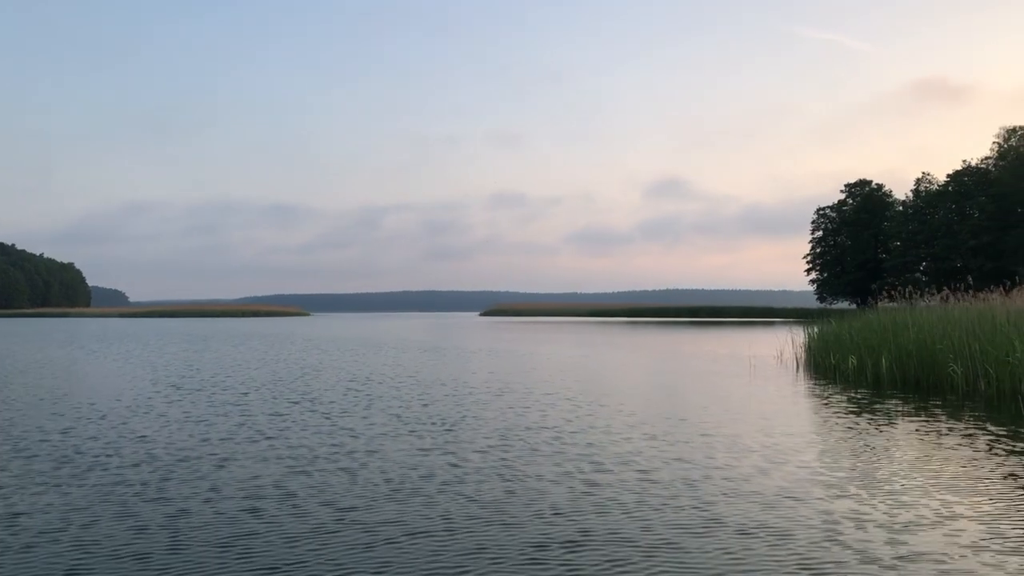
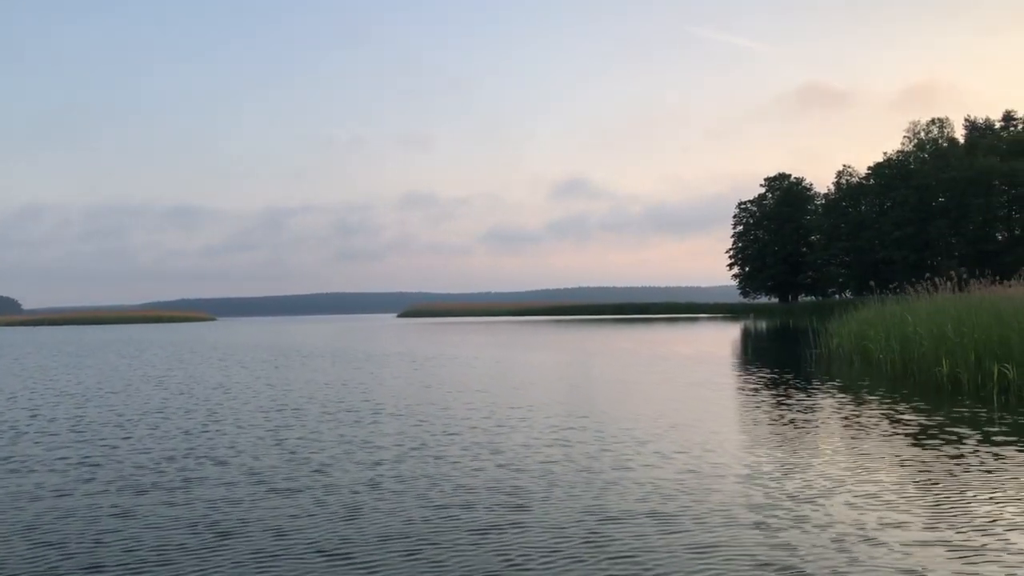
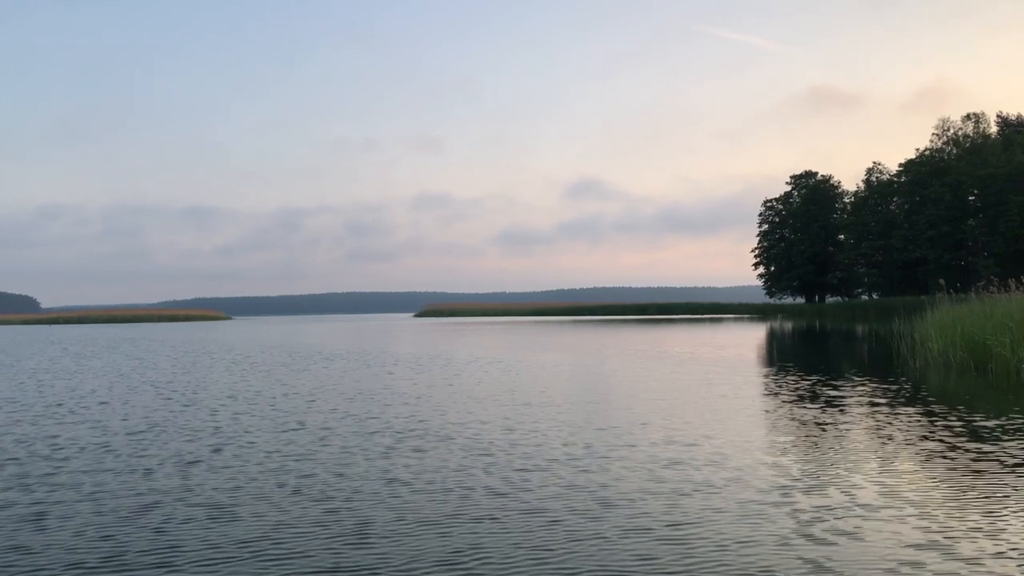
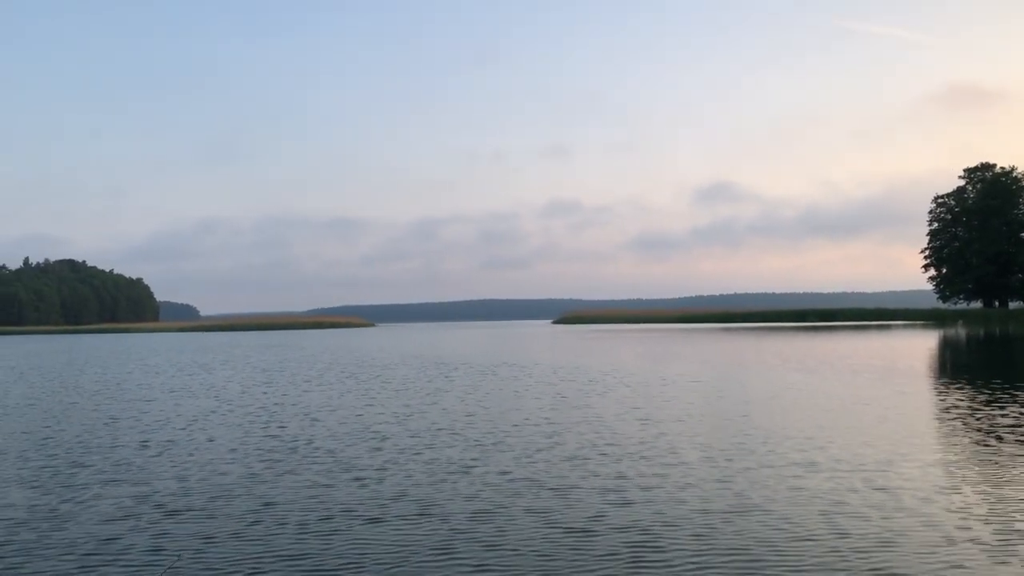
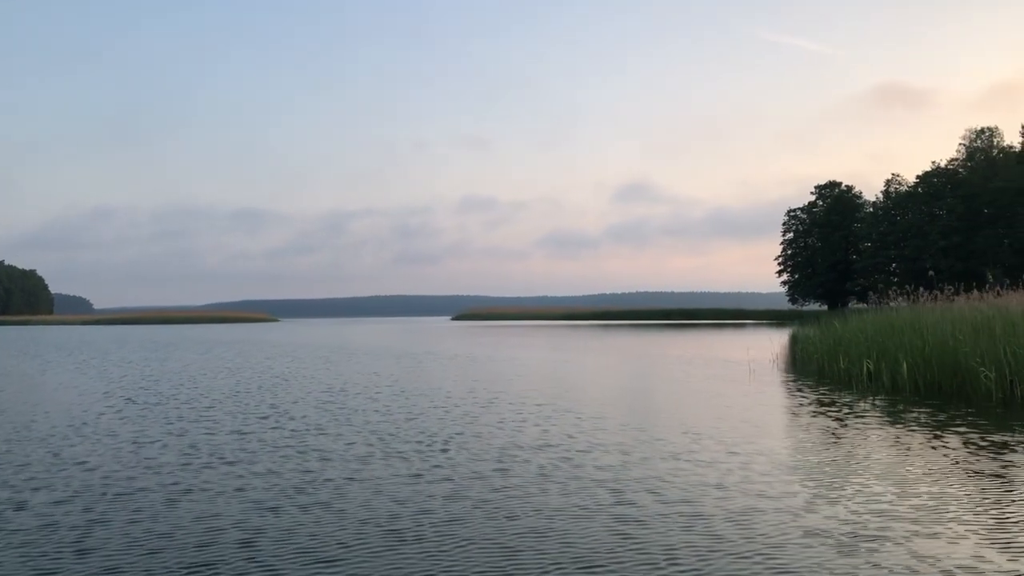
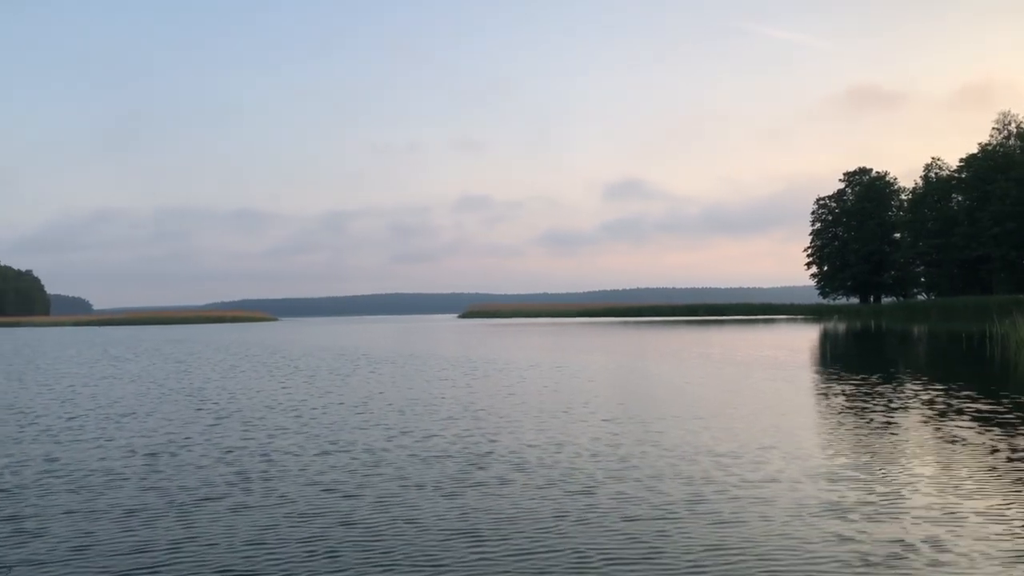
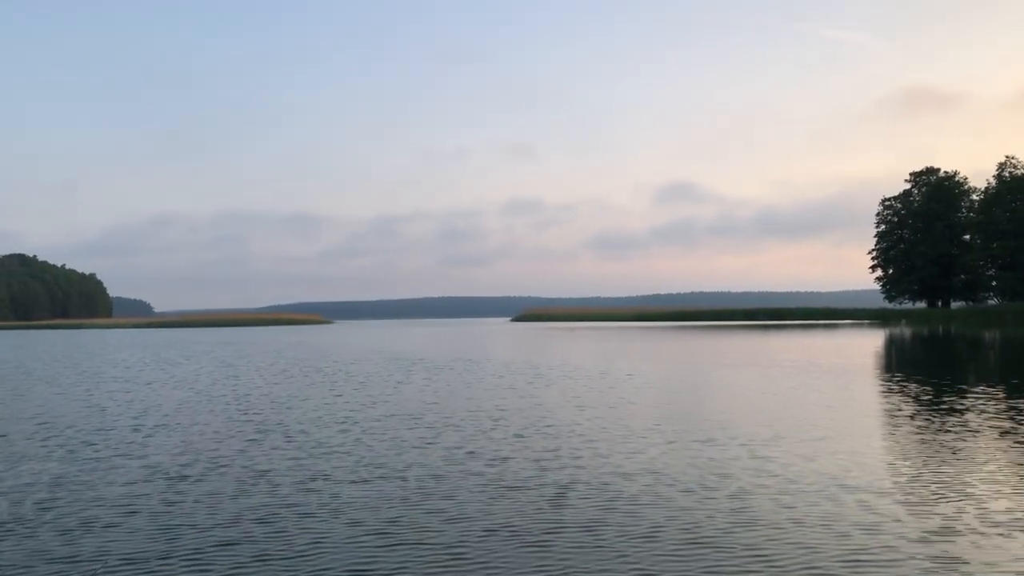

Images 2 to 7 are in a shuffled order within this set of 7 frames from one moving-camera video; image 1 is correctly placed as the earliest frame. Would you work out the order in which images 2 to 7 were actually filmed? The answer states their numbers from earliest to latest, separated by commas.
5, 2, 3, 6, 7, 4
